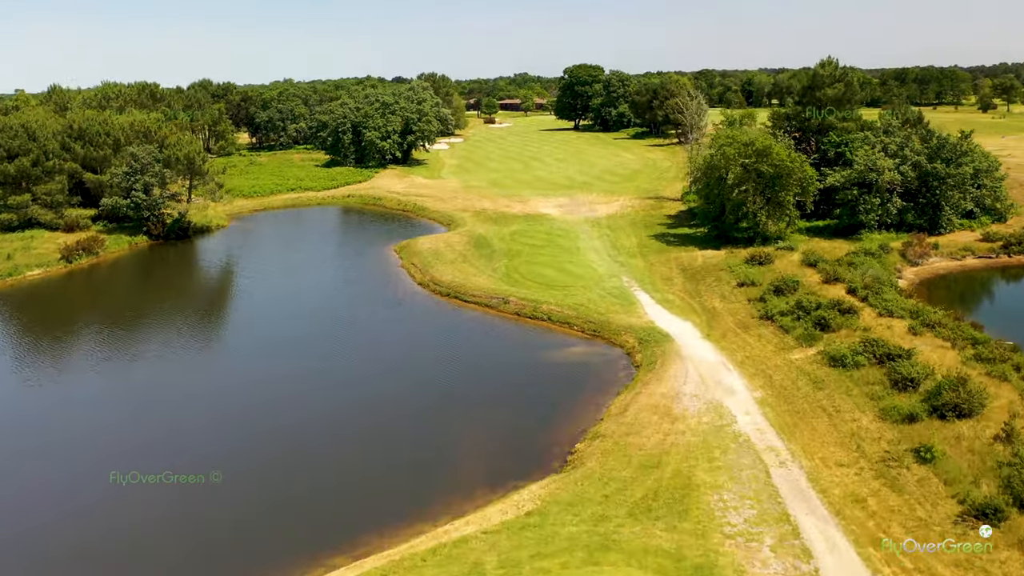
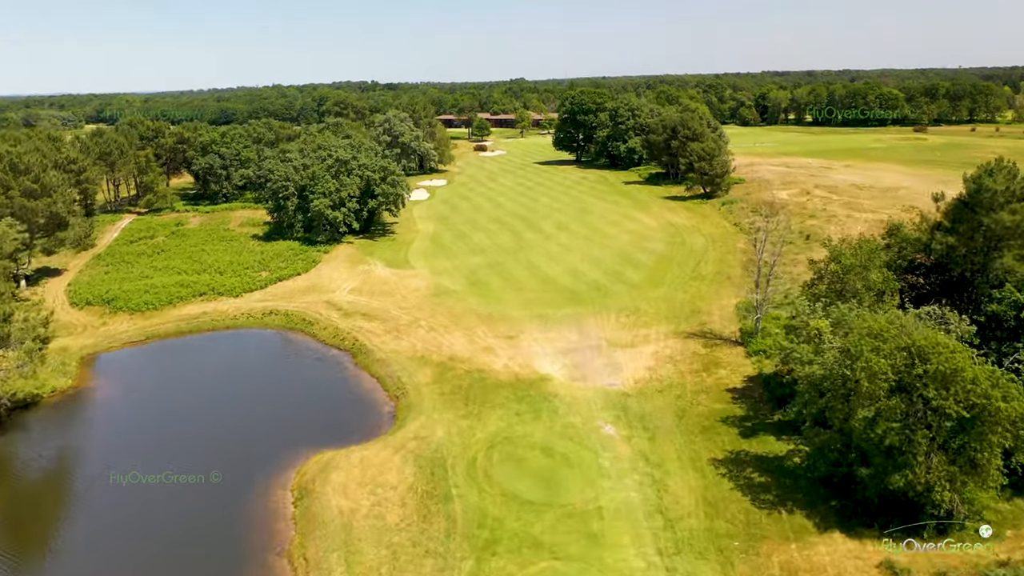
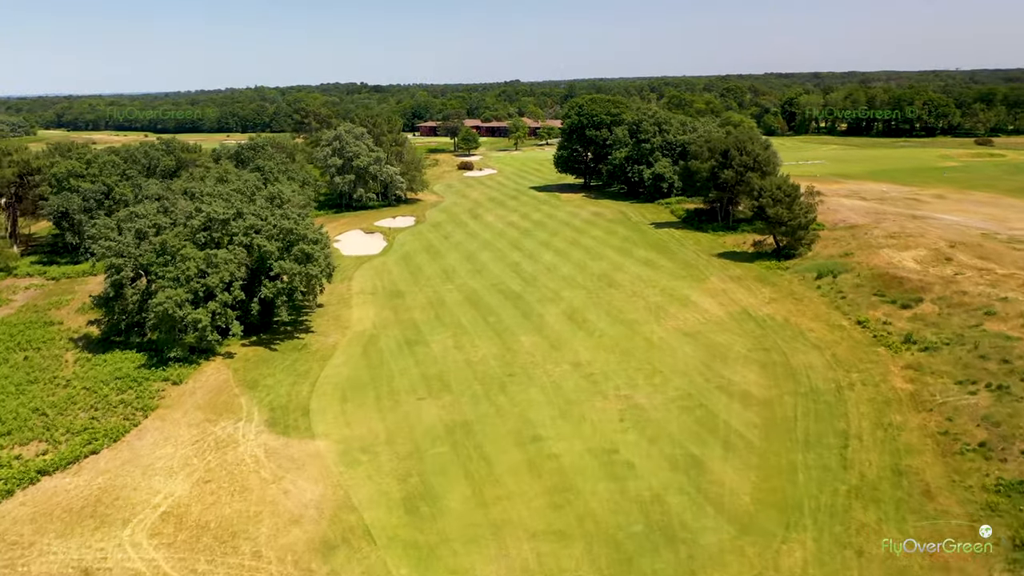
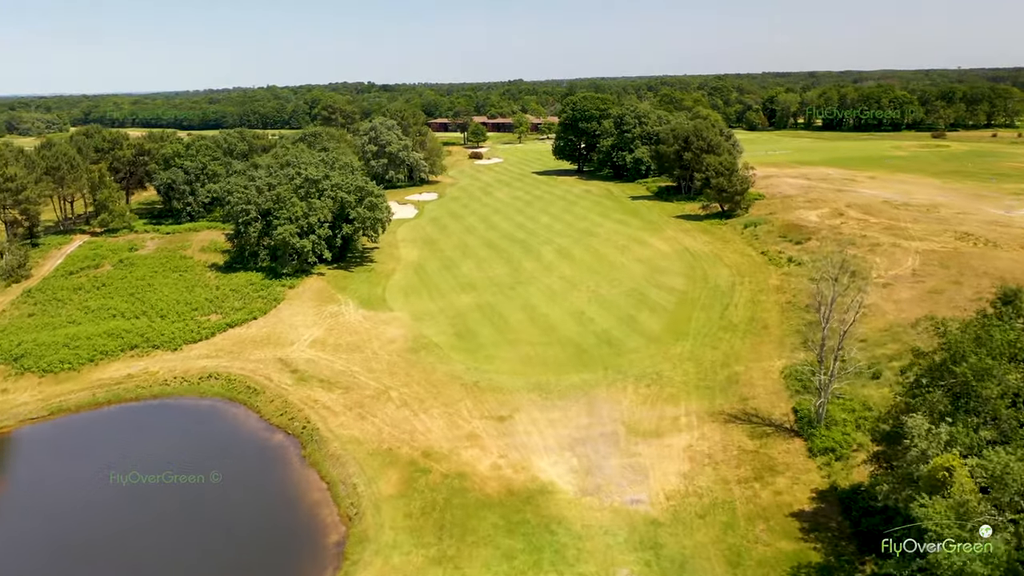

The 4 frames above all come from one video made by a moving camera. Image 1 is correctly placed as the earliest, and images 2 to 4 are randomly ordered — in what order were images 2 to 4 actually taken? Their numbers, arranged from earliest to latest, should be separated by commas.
2, 4, 3
